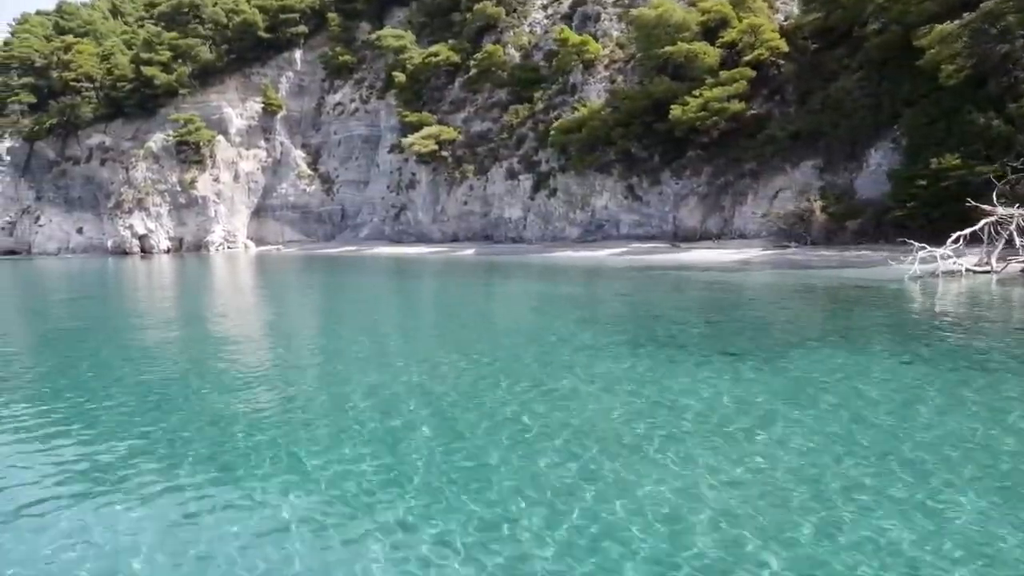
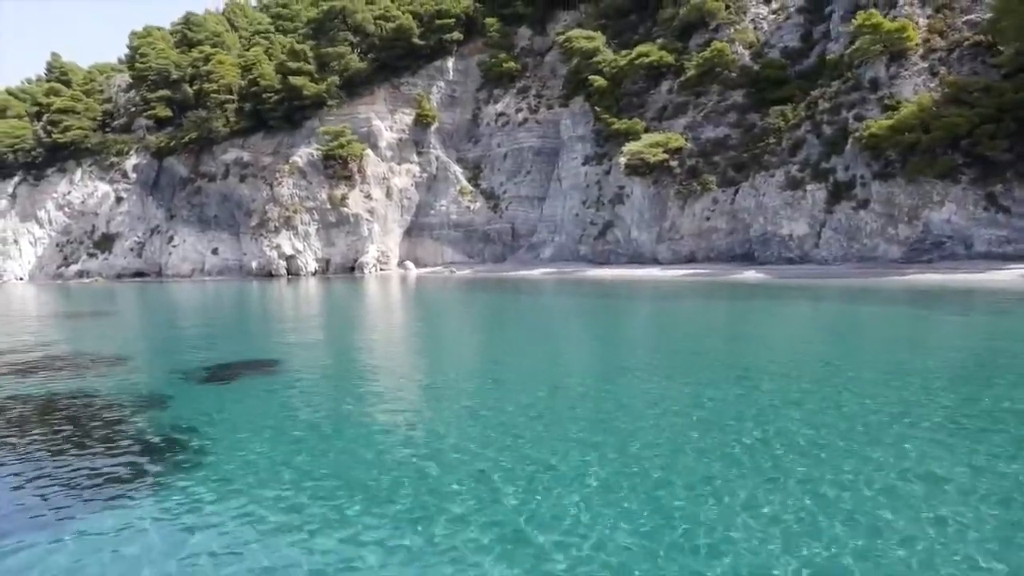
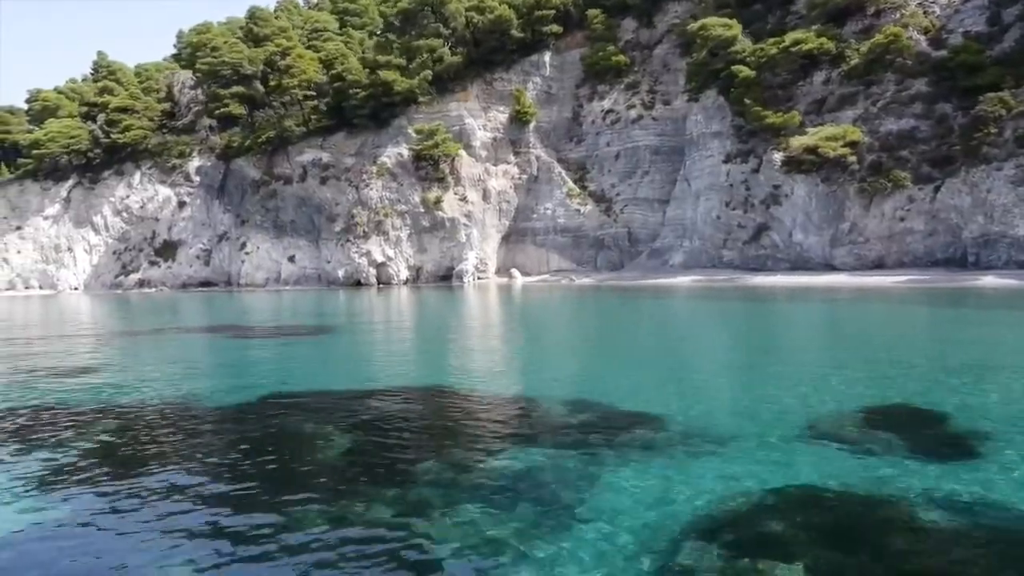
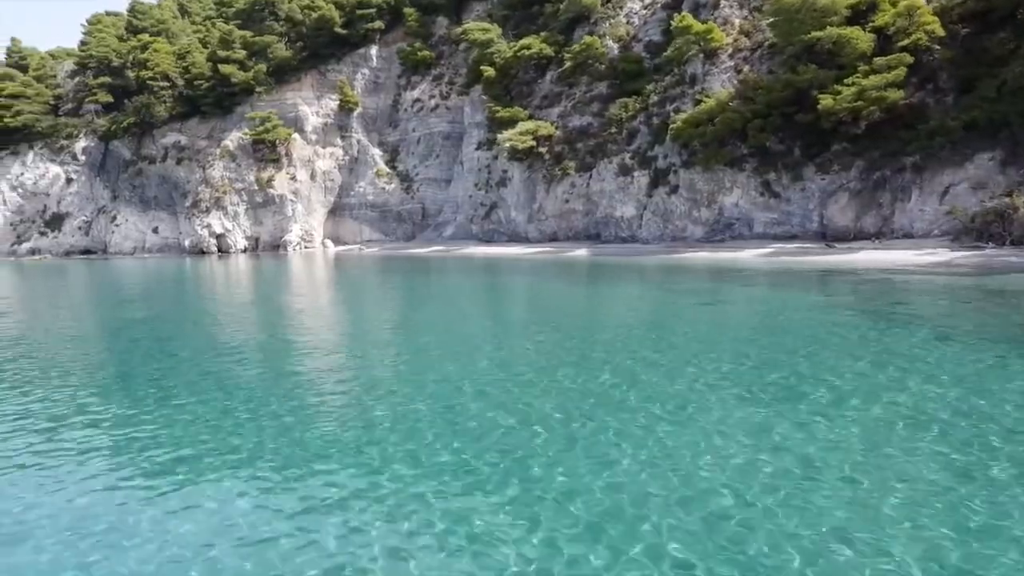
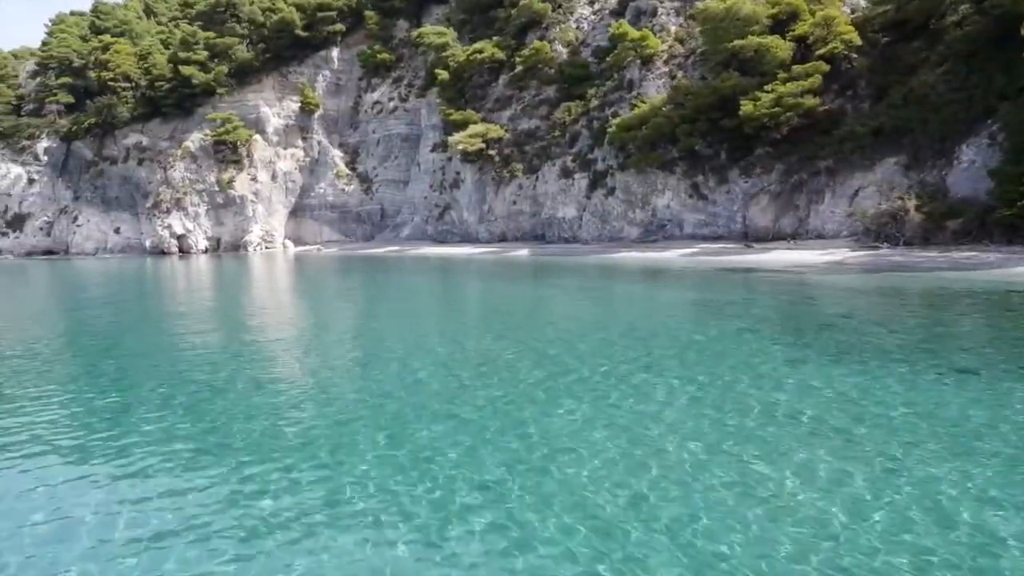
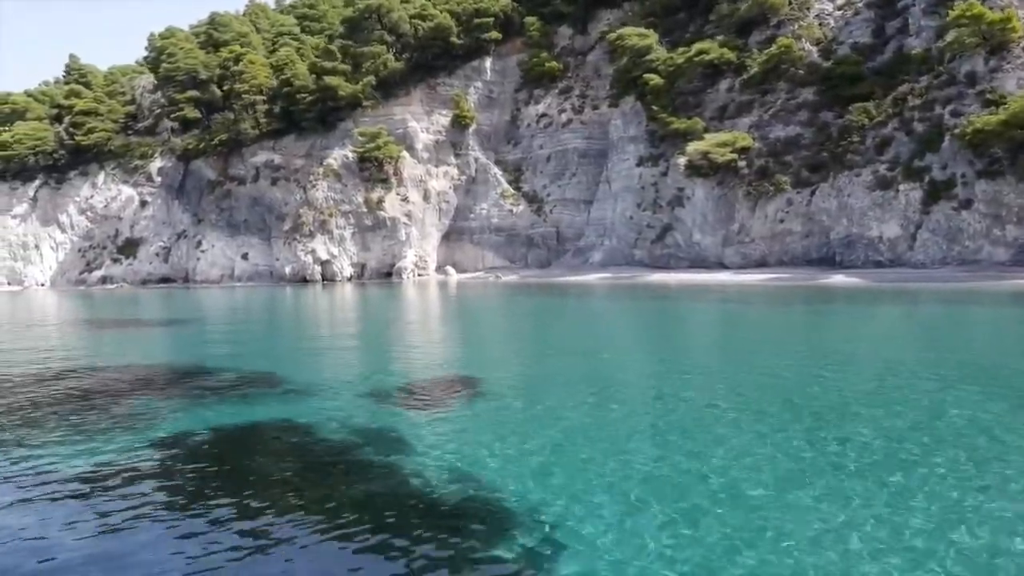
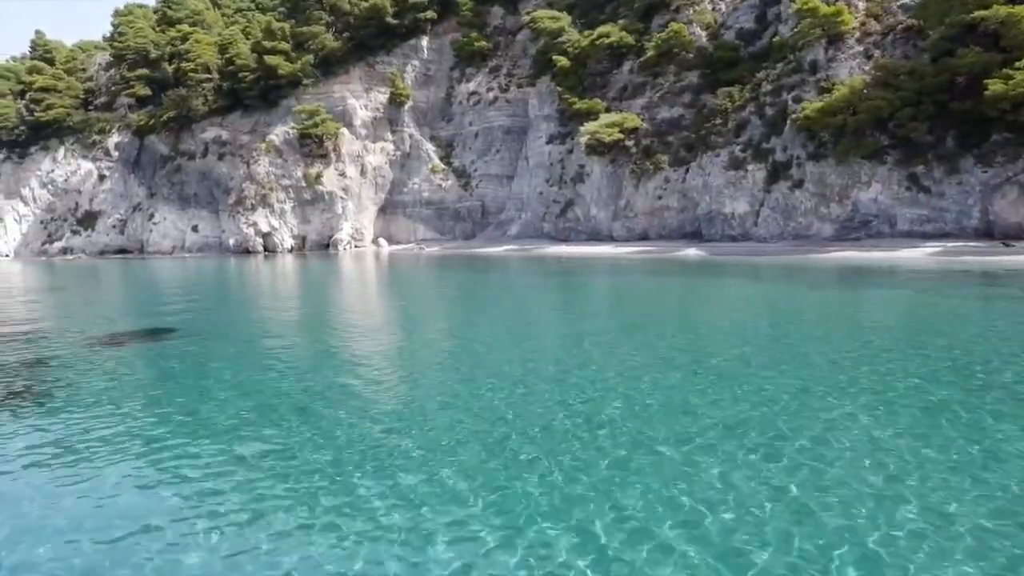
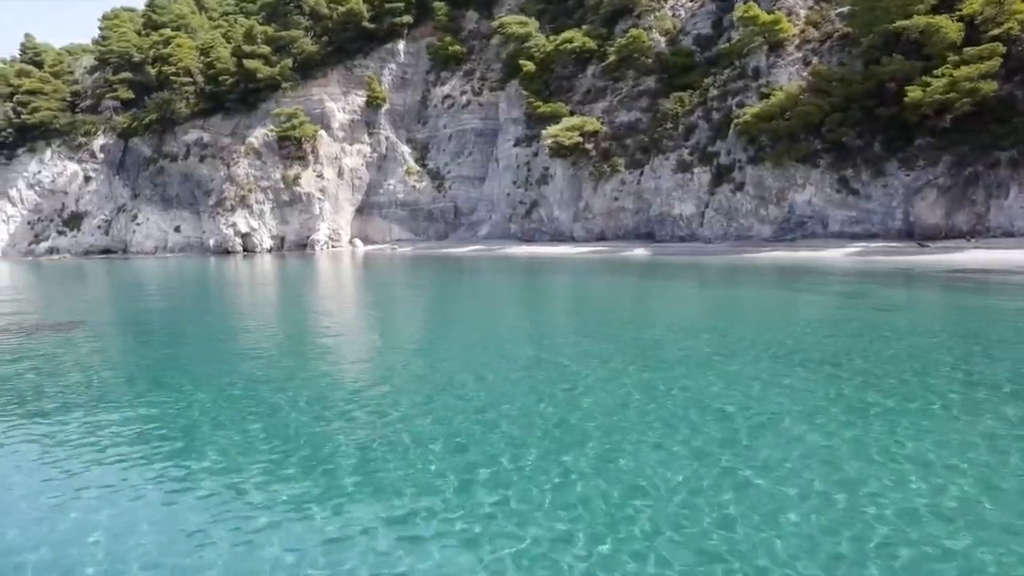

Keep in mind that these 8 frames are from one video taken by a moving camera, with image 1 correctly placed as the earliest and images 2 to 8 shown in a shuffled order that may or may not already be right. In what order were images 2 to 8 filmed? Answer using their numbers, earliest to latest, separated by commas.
5, 4, 8, 7, 2, 6, 3
